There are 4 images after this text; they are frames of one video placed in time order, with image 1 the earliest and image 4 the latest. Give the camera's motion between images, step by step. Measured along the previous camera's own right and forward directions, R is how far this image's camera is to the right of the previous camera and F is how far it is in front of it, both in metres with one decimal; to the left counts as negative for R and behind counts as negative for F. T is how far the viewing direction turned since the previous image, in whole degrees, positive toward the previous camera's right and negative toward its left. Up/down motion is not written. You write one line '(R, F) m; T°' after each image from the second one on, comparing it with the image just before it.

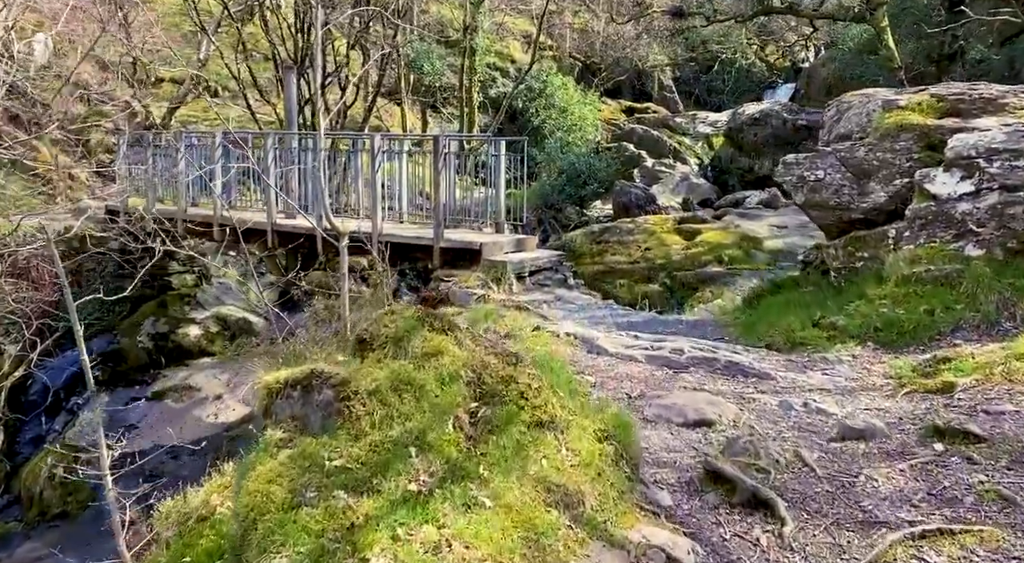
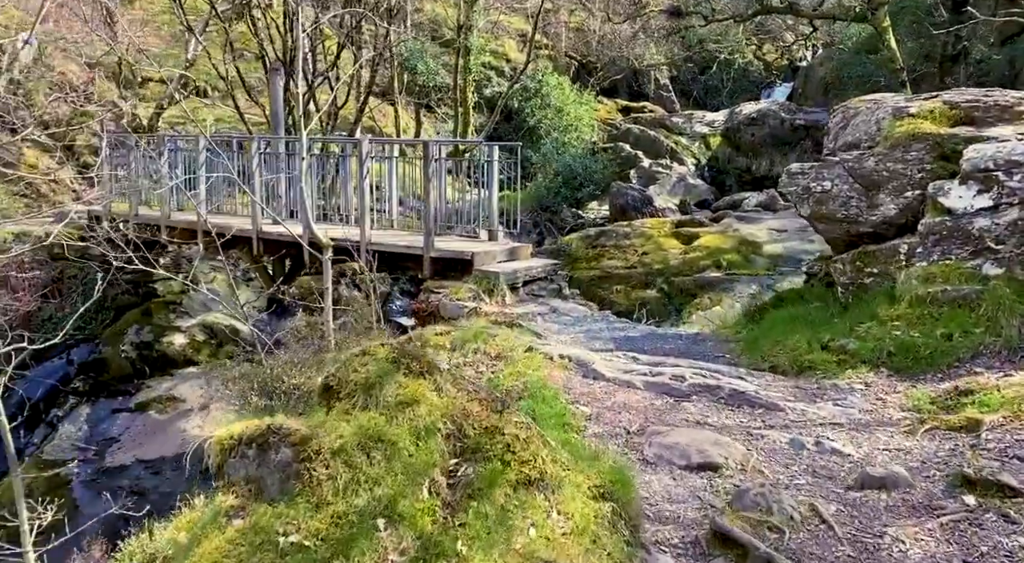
(0.0, +0.3) m; 0°
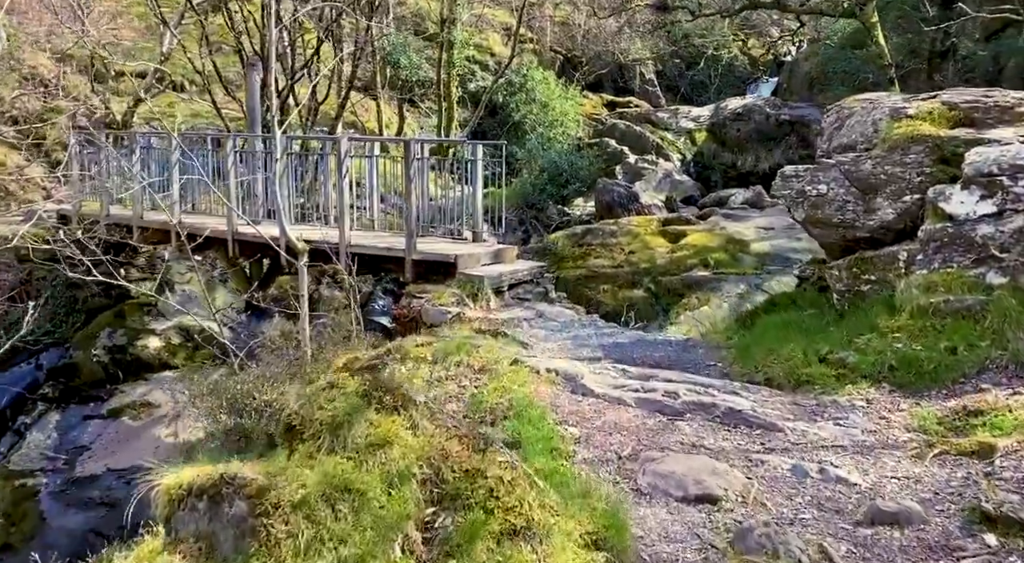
(0.0, +0.3) m; +1°
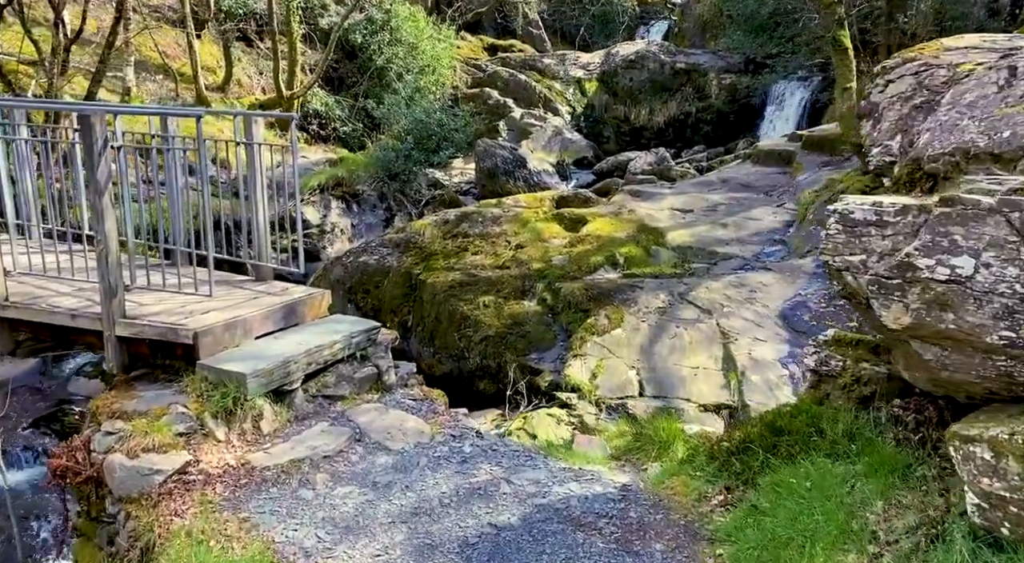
(+0.5, +3.9) m; +7°
